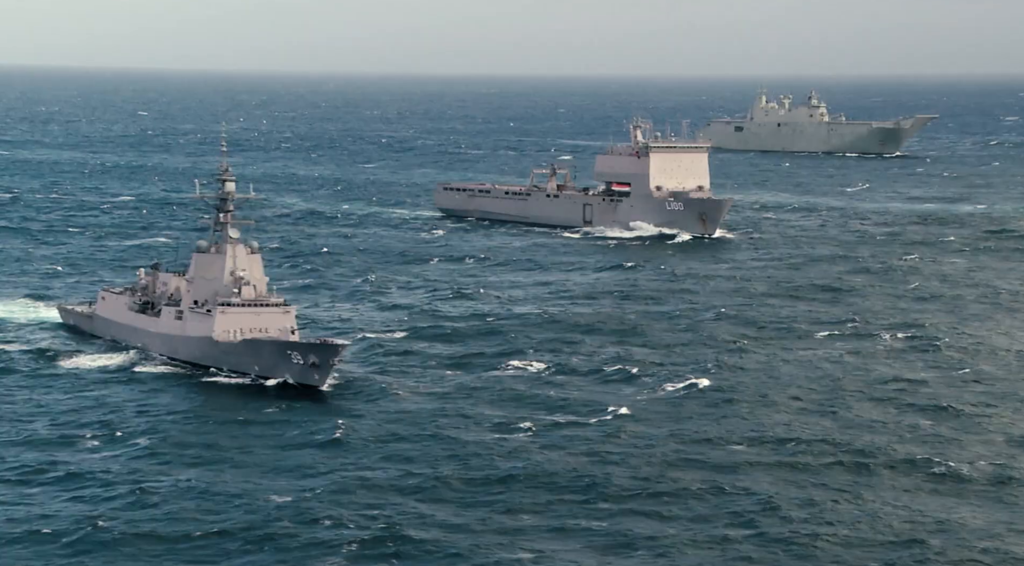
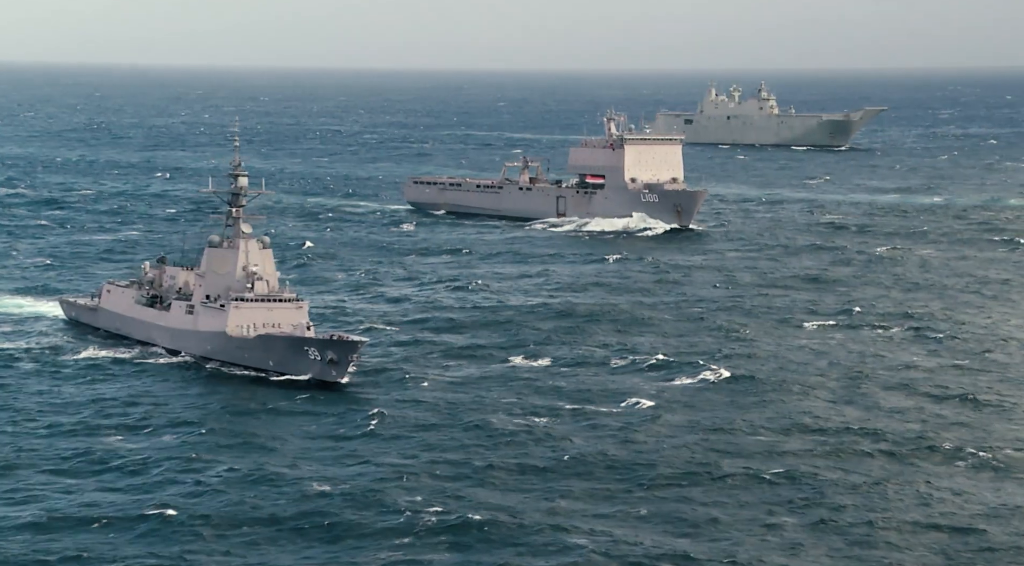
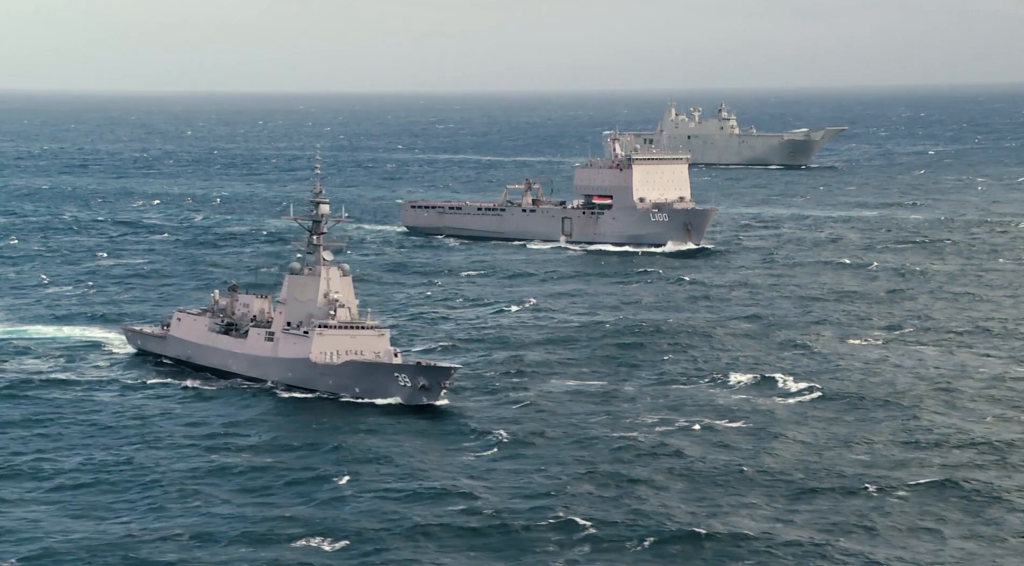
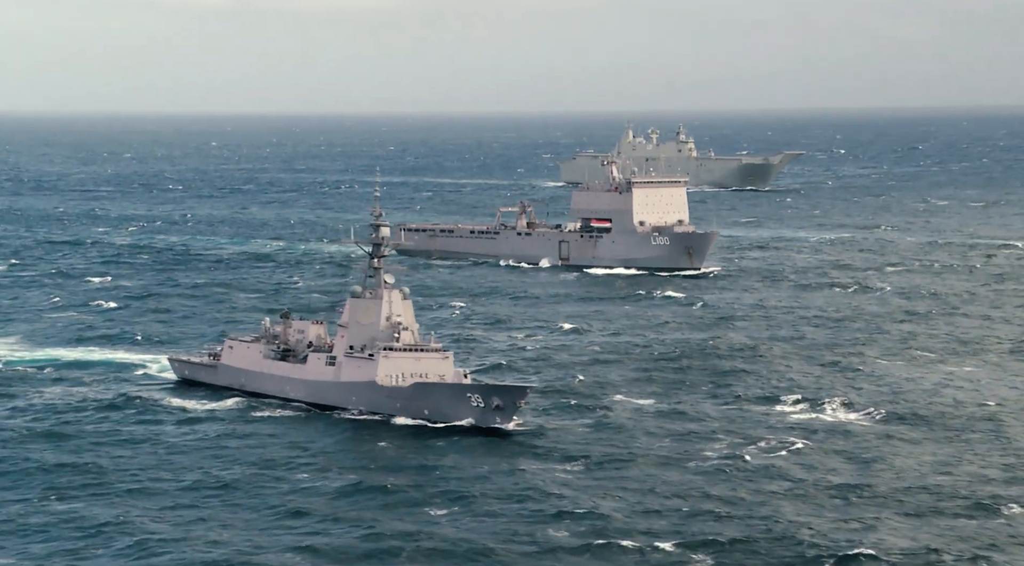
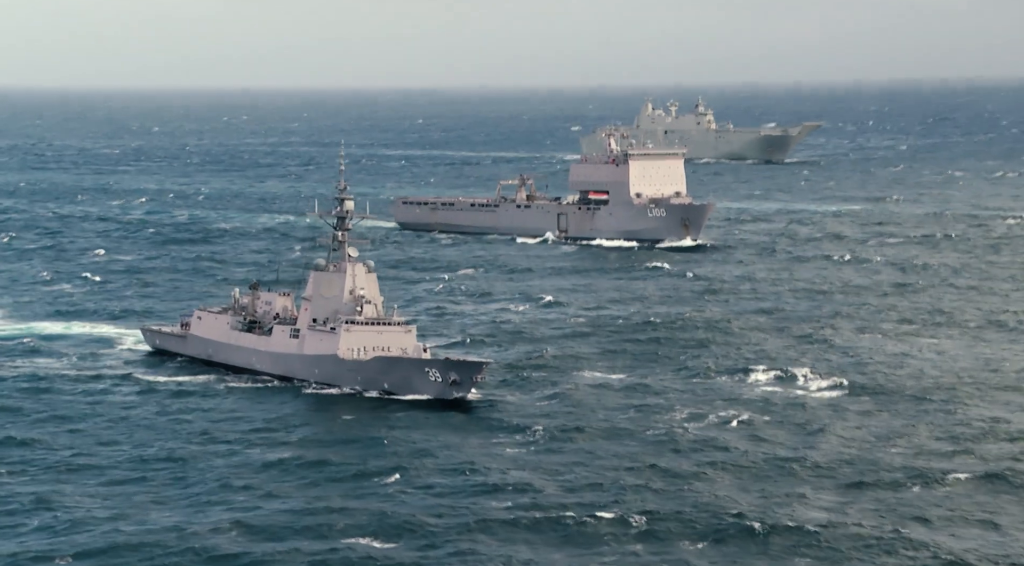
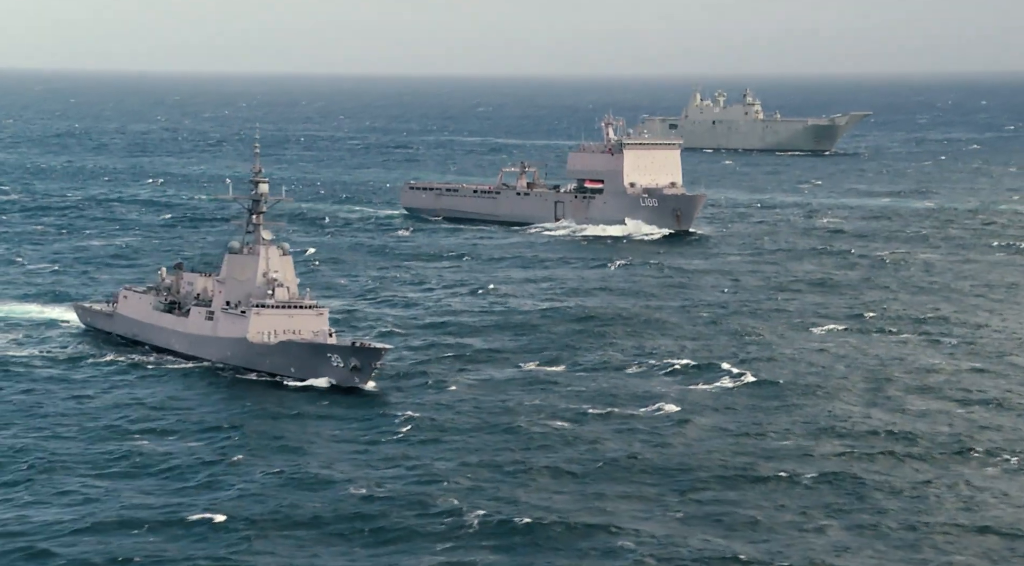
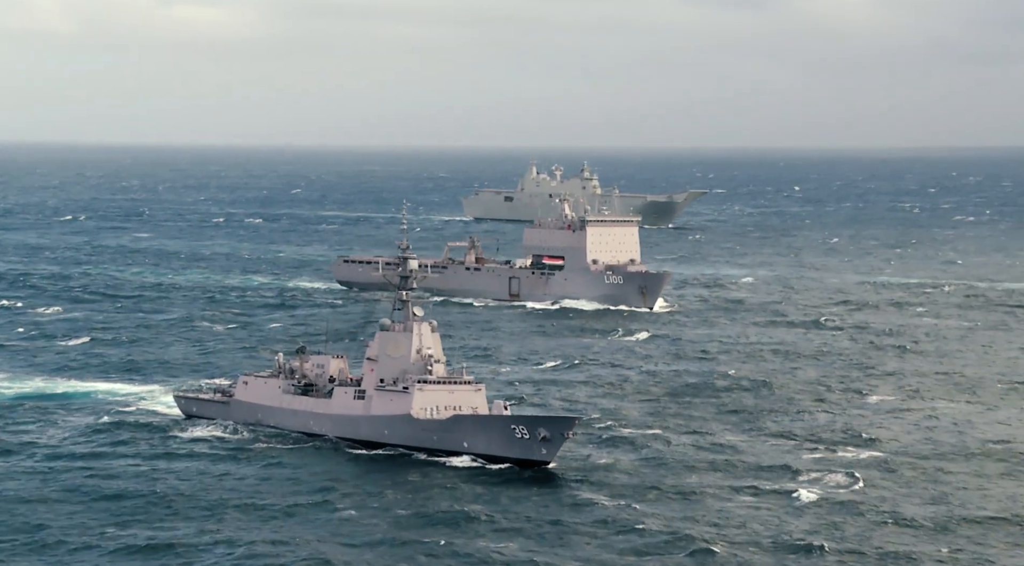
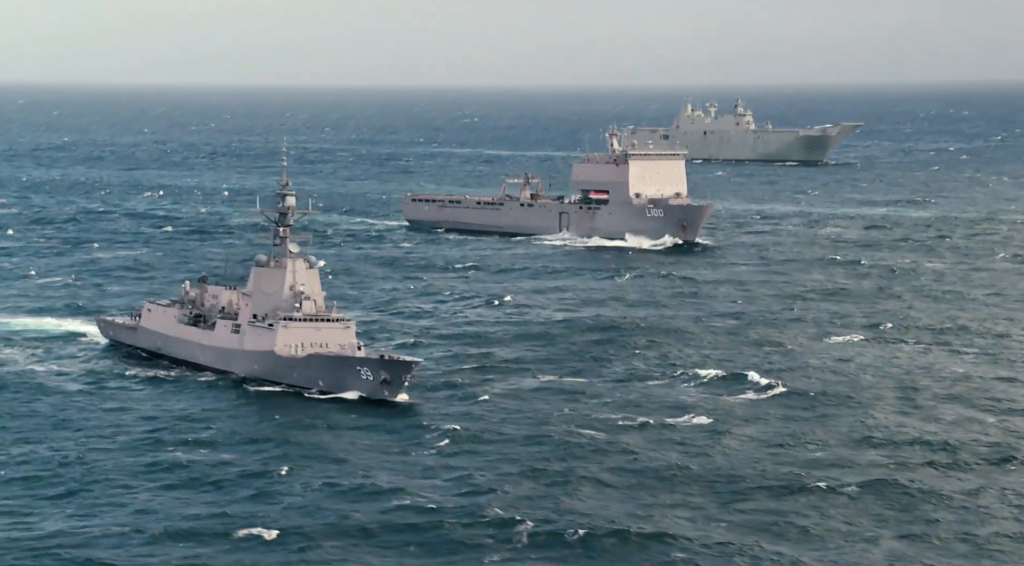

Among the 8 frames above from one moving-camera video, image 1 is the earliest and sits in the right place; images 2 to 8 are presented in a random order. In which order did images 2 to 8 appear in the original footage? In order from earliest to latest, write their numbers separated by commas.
2, 6, 8, 3, 5, 4, 7
